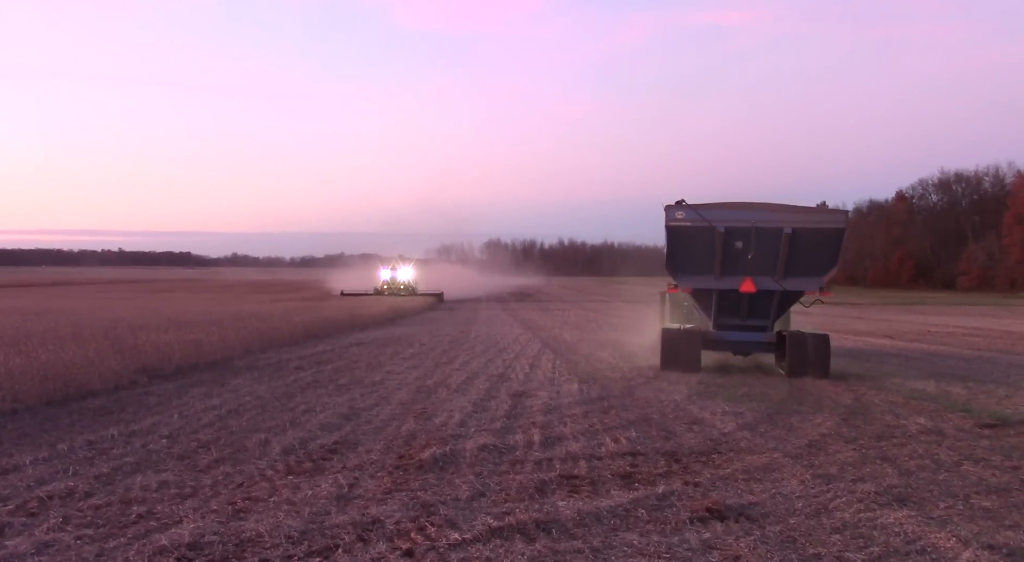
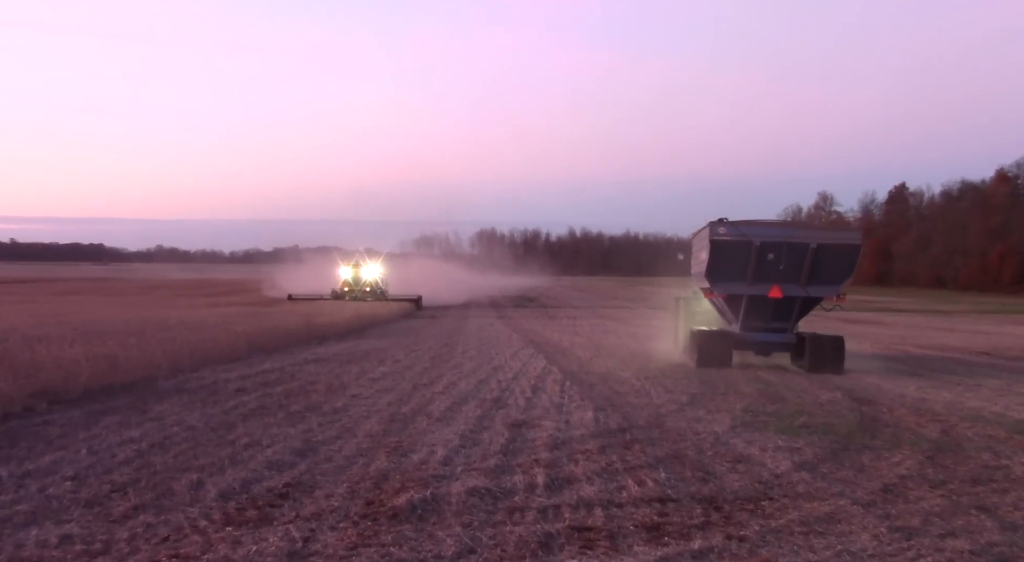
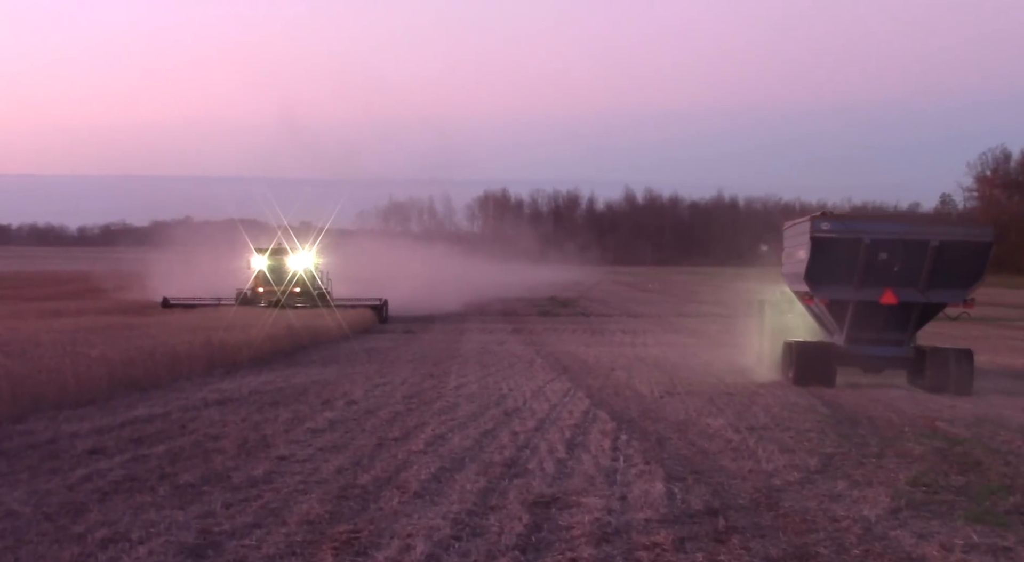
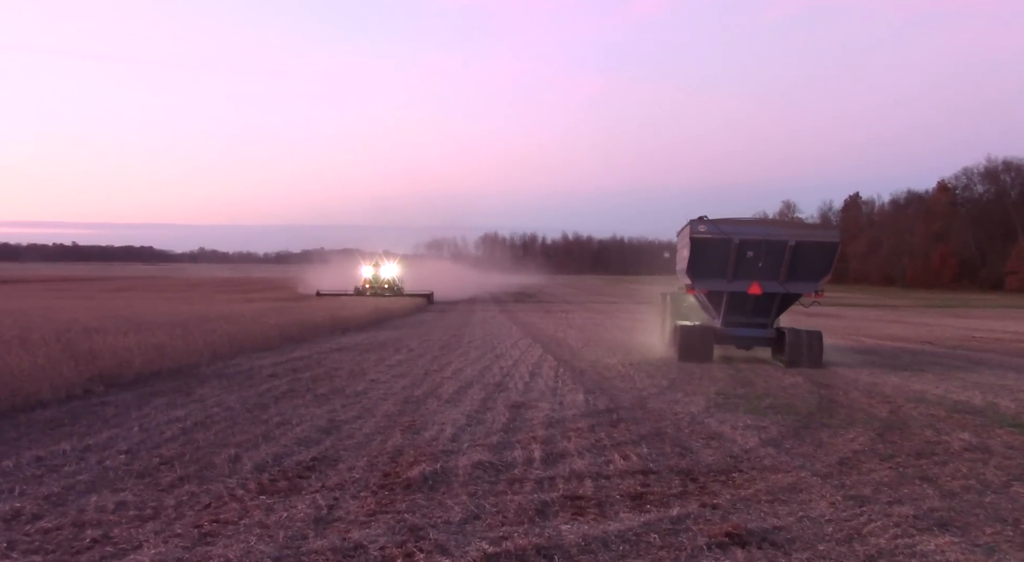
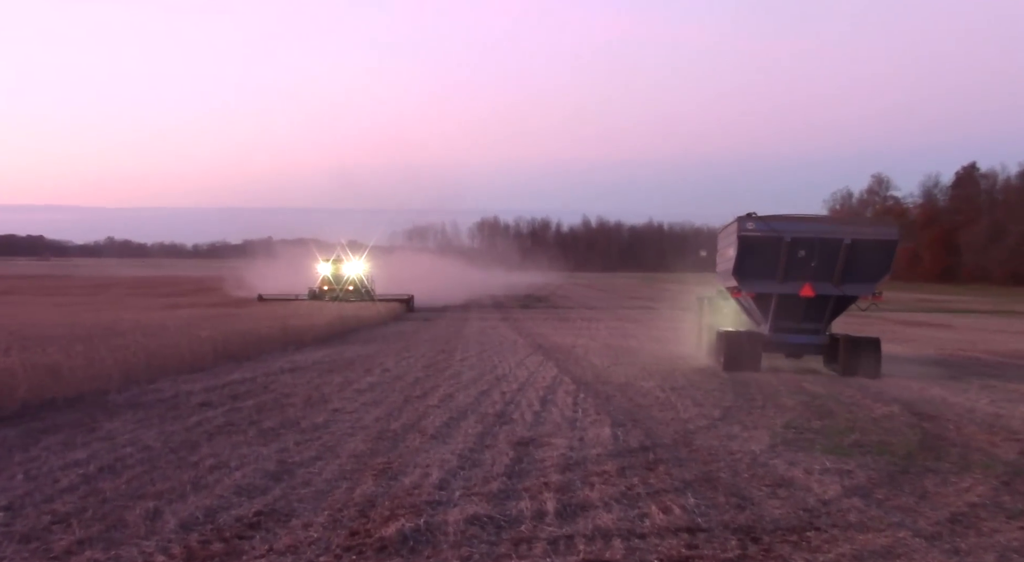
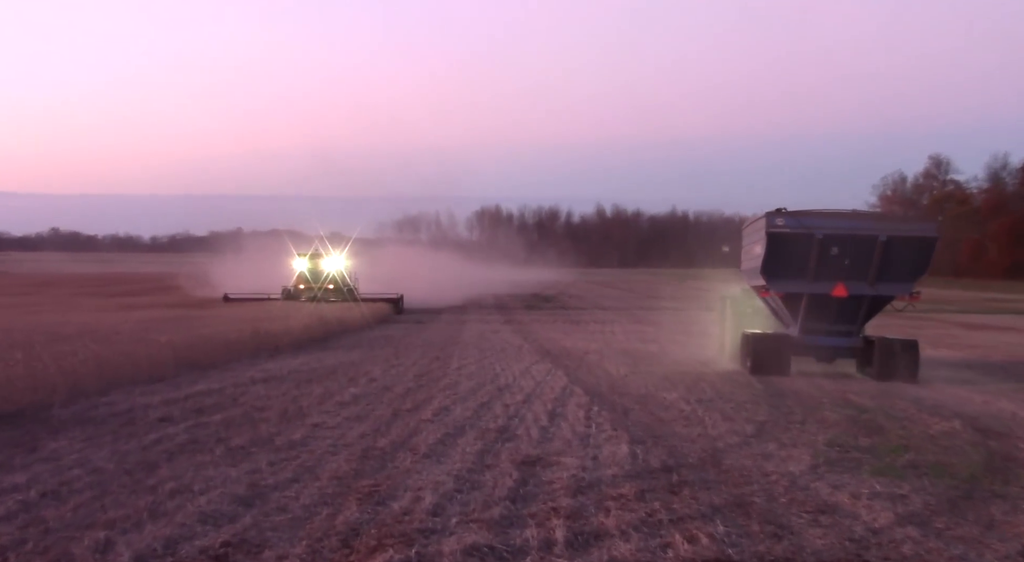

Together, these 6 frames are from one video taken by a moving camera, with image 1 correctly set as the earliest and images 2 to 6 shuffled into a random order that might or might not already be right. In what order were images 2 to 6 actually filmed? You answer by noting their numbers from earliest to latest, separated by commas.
4, 2, 5, 6, 3
